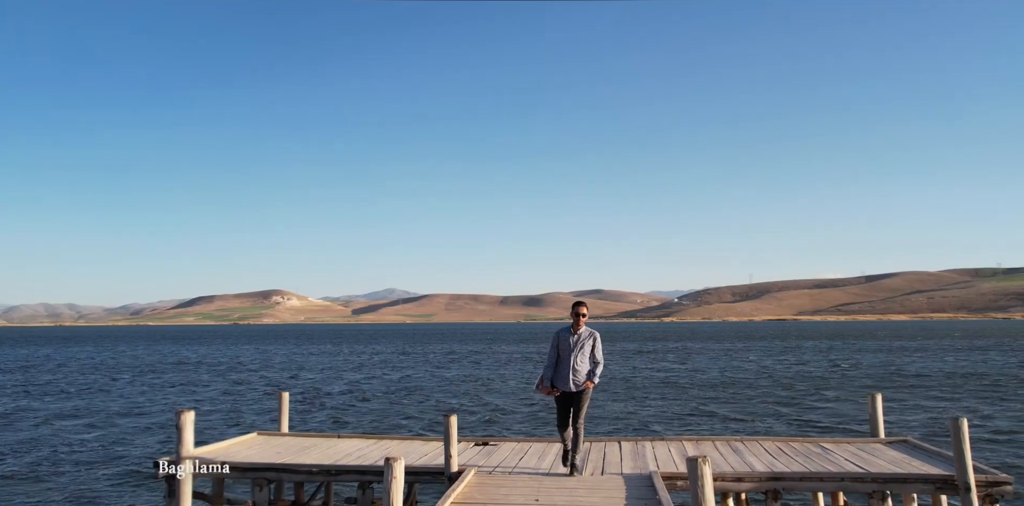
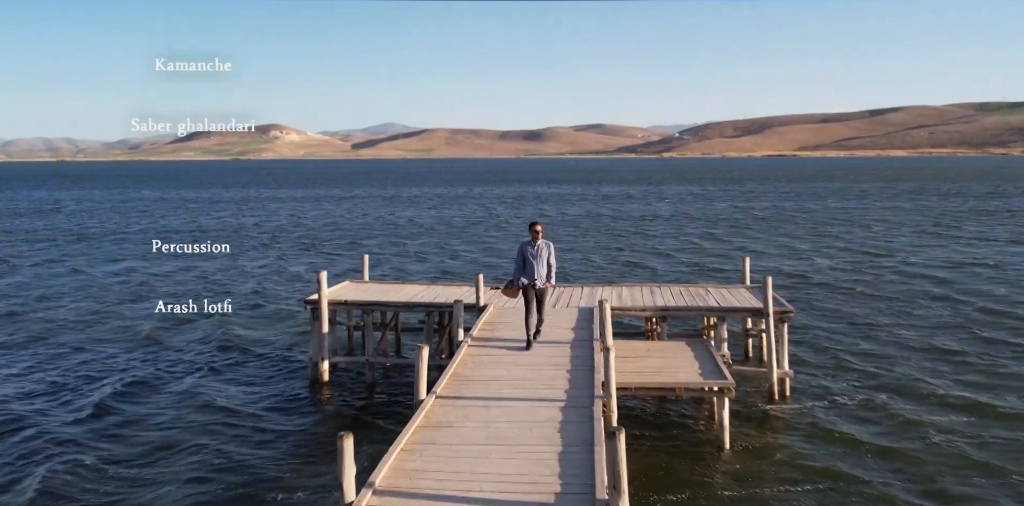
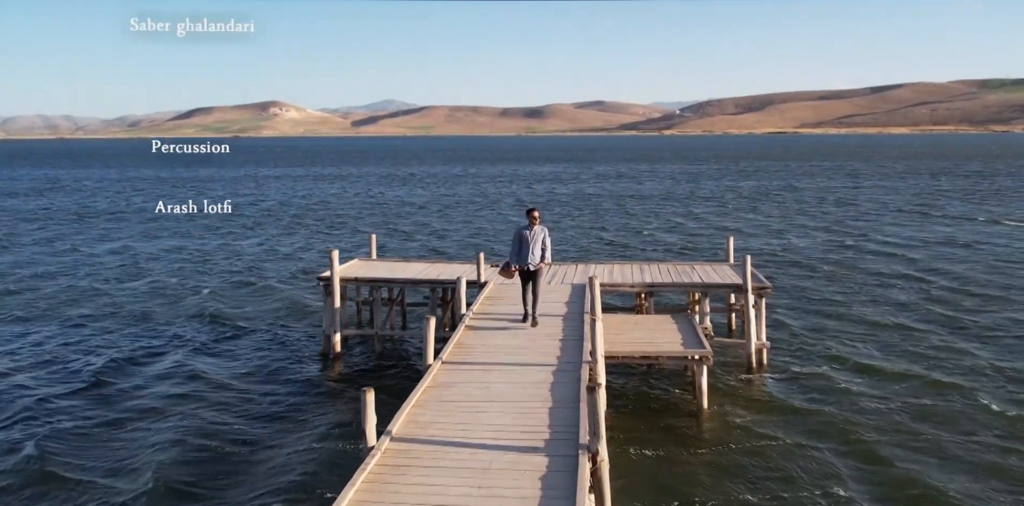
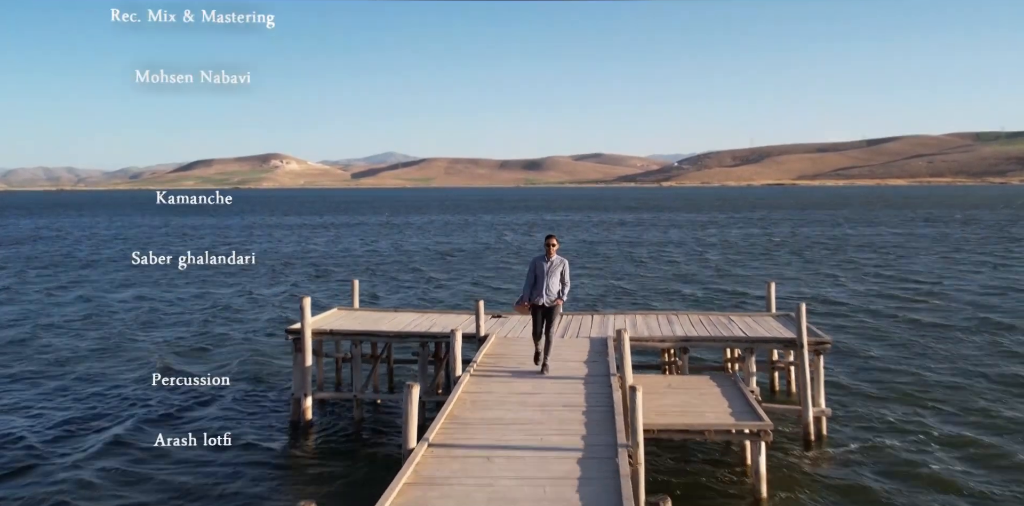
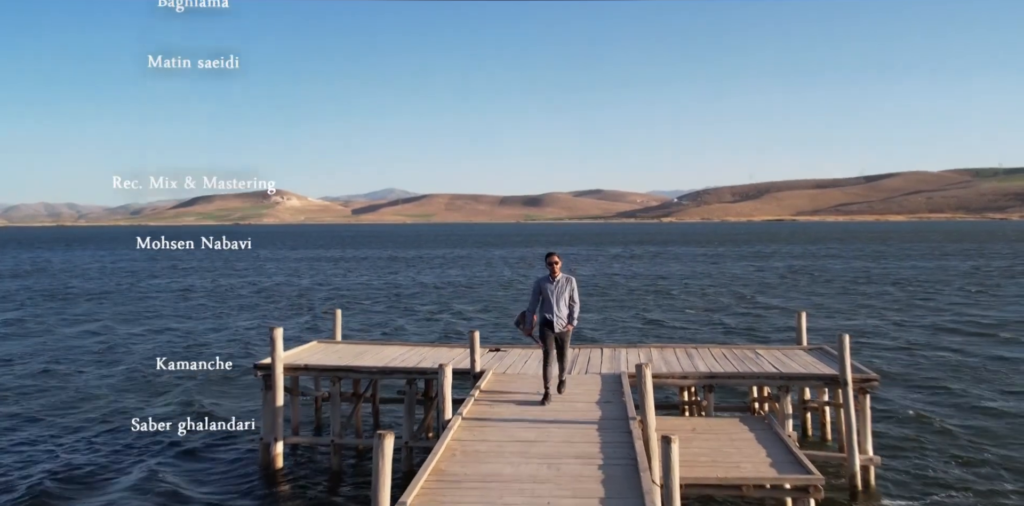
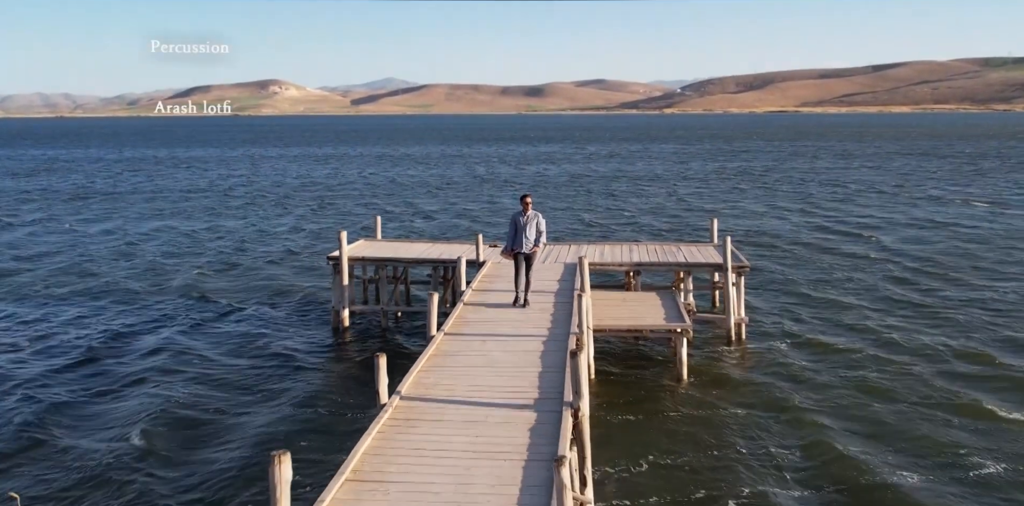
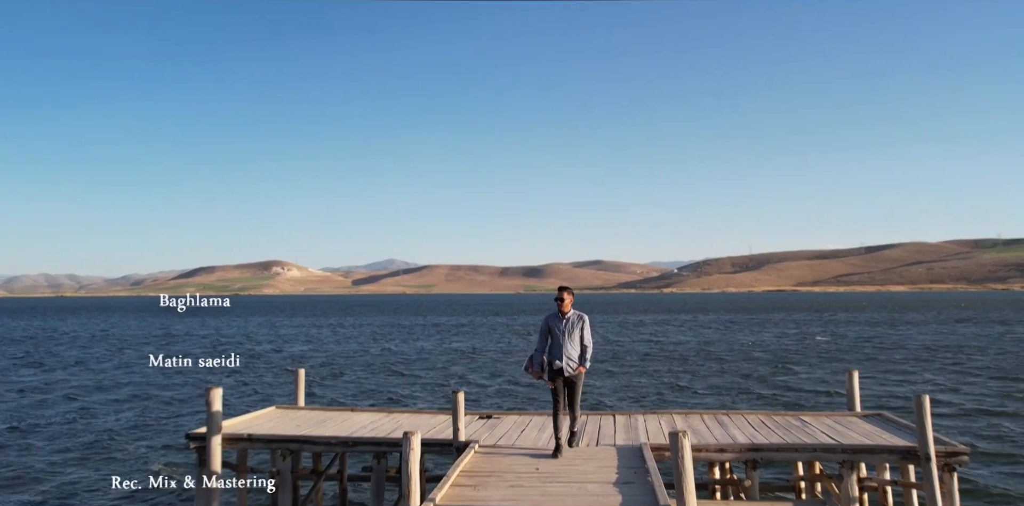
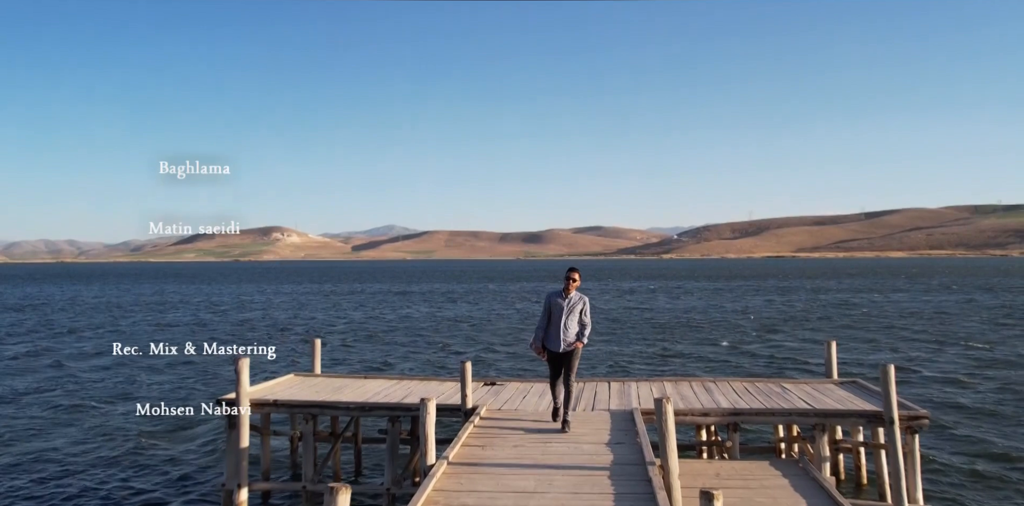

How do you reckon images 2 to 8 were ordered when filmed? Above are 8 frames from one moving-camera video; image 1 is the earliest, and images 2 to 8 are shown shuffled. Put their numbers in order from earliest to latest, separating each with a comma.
7, 8, 5, 4, 2, 3, 6
